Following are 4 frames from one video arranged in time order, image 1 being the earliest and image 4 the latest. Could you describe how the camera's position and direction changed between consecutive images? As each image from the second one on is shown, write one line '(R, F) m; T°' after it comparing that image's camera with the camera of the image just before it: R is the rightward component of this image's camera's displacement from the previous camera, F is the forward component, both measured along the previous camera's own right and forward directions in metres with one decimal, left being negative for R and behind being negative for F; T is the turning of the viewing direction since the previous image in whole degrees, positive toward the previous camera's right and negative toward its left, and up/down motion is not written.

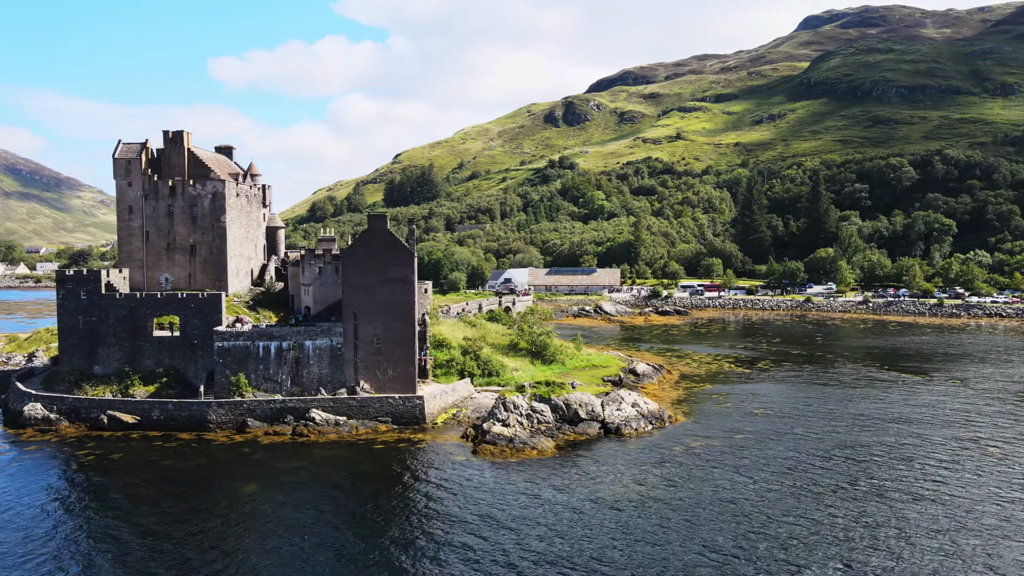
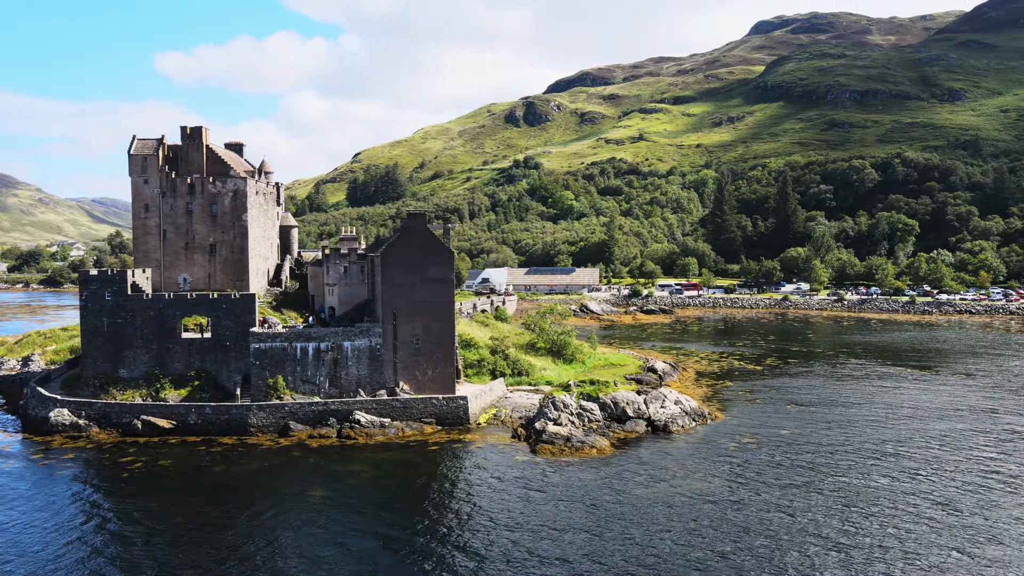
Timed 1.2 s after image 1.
(-6.0, +0.3) m; +4°
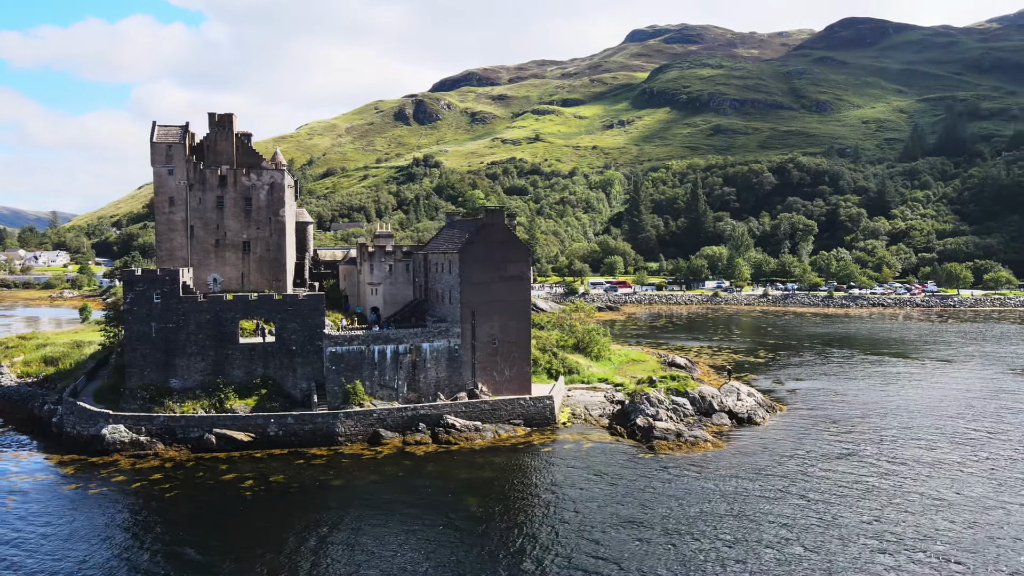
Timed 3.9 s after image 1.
(-13.9, +1.9) m; +10°
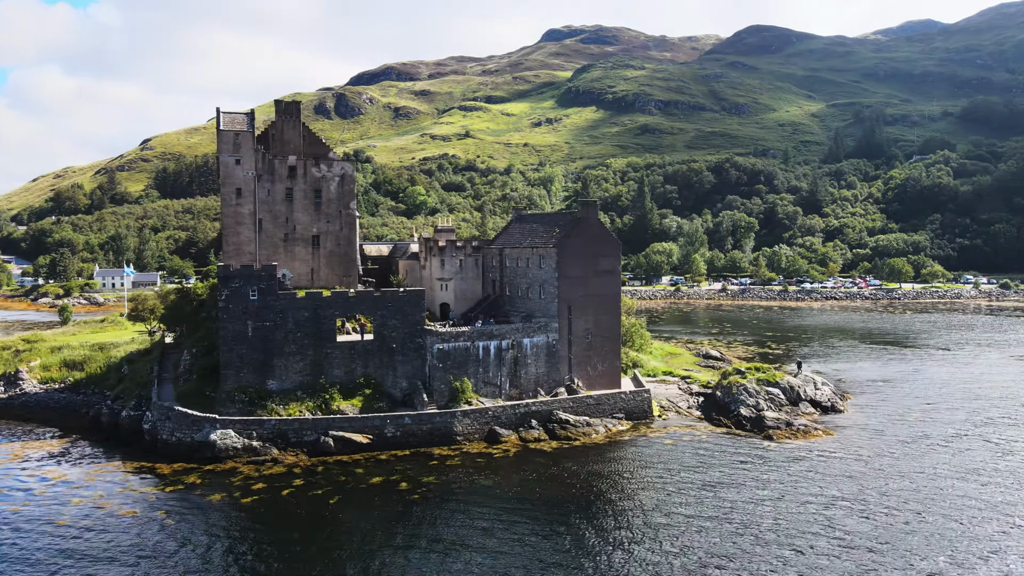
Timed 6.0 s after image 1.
(-12.4, +1.1) m; +7°
